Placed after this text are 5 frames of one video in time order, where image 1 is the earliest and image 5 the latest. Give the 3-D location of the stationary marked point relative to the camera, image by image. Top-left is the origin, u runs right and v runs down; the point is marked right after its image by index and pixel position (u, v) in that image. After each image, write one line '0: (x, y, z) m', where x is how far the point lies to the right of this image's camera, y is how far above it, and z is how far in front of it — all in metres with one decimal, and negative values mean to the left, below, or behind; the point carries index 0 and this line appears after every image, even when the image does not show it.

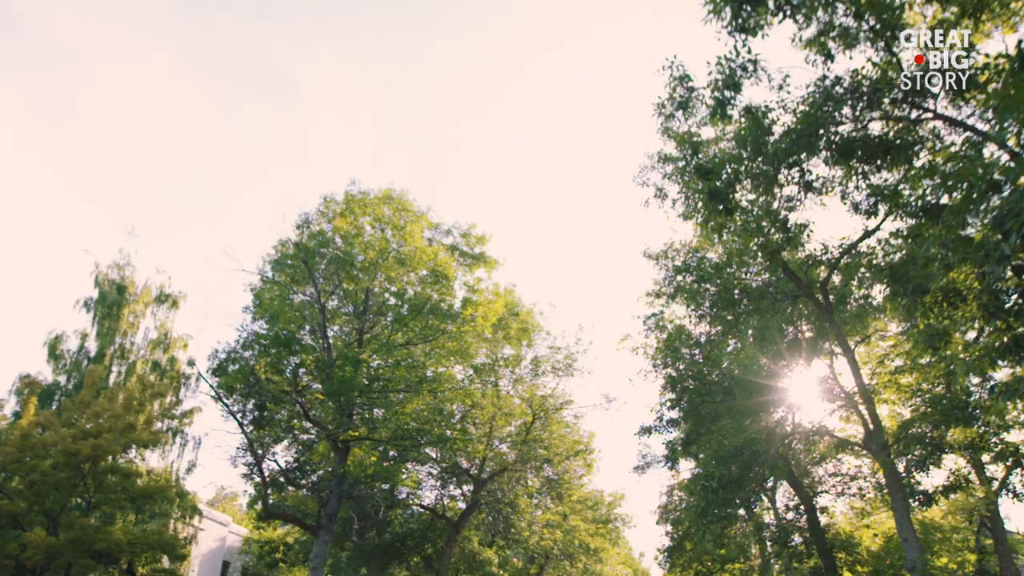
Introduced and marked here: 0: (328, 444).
0: (-4.4, -3.7, +19.0) m
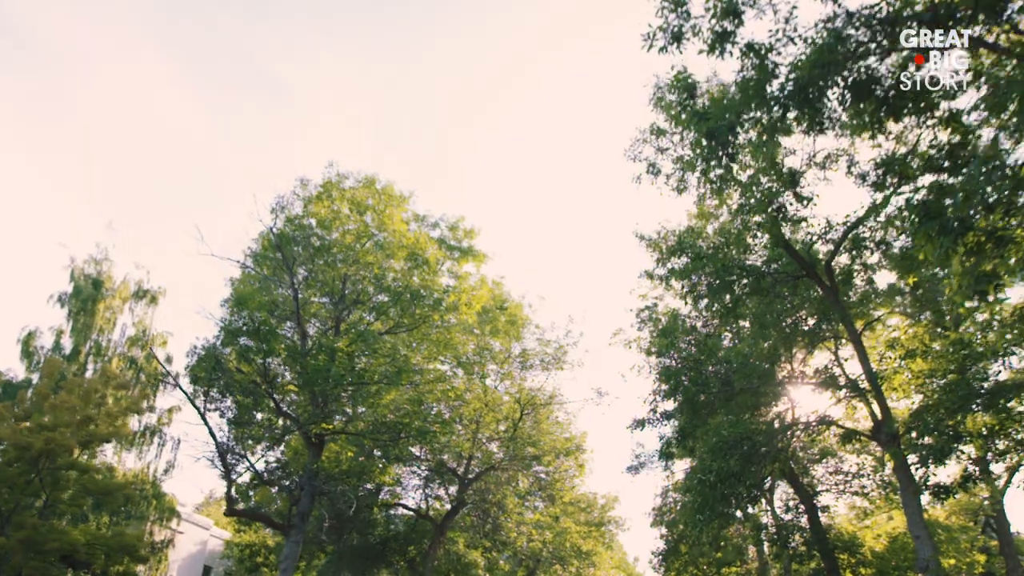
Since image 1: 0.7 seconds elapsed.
0: (-4.8, -3.4, +17.9) m
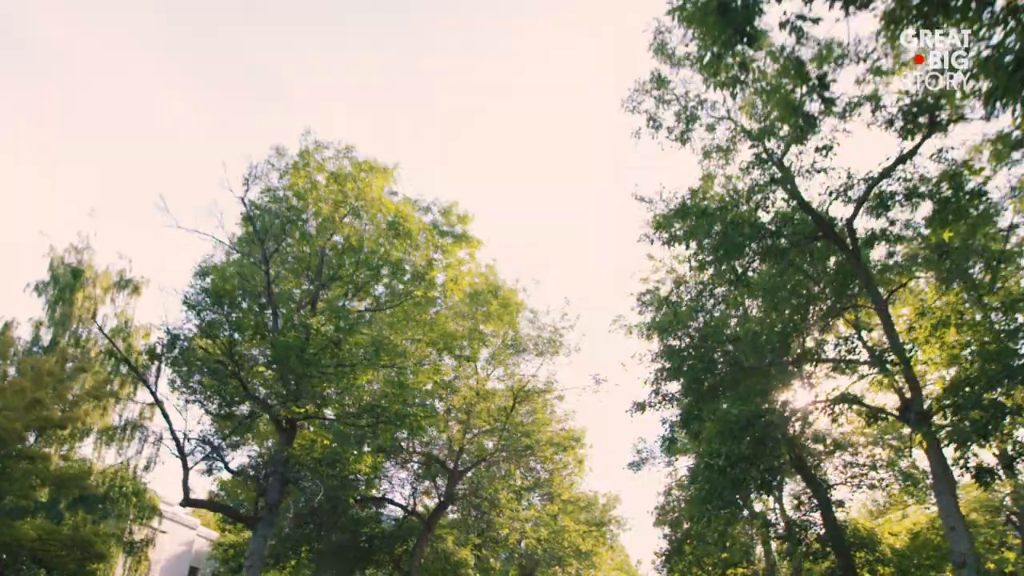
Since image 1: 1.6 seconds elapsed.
0: (-5.0, -2.8, +16.4) m
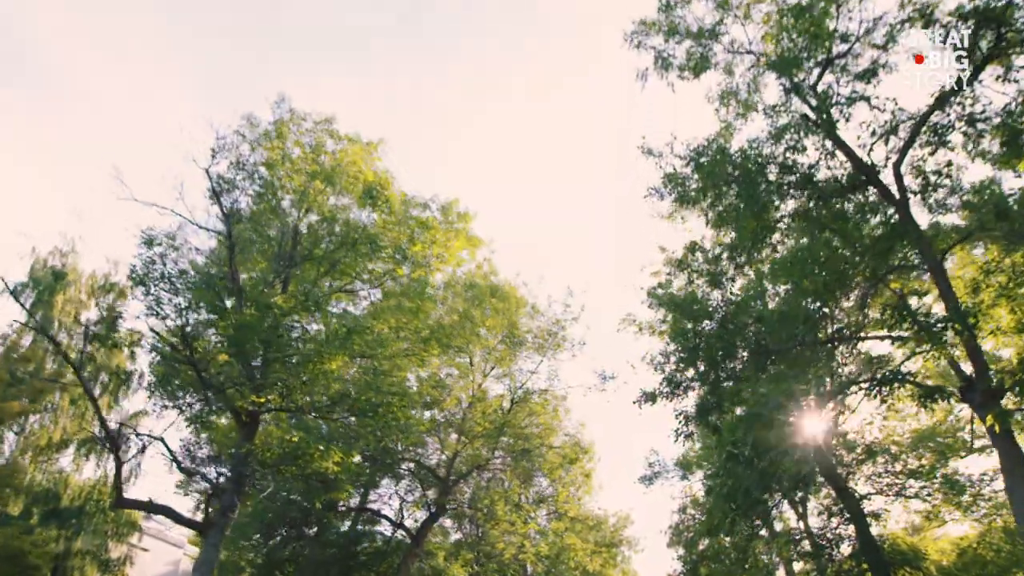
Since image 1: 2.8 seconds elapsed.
0: (-5.2, -2.4, +14.5) m
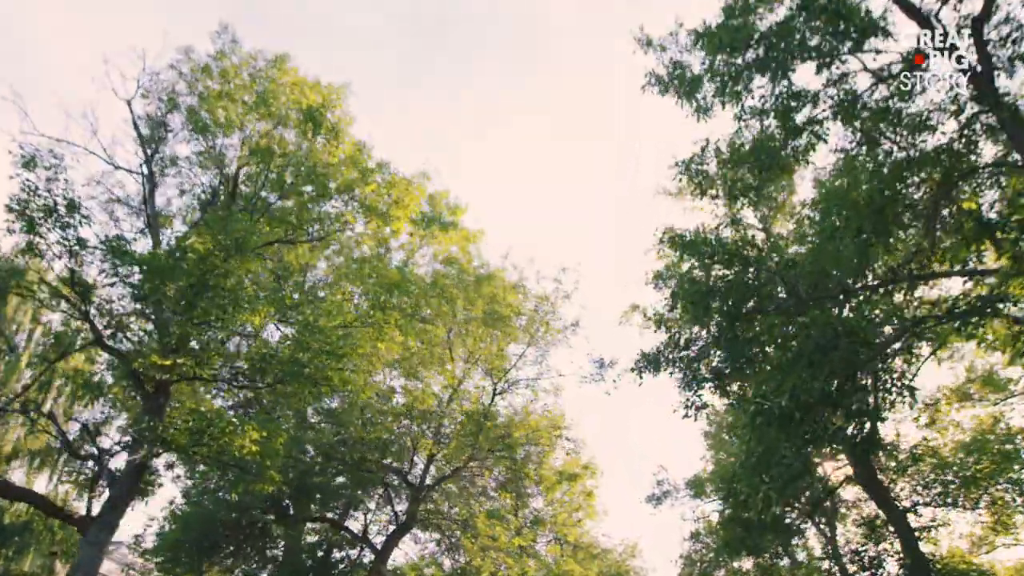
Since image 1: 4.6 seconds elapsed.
0: (-5.6, -1.5, +11.8) m
